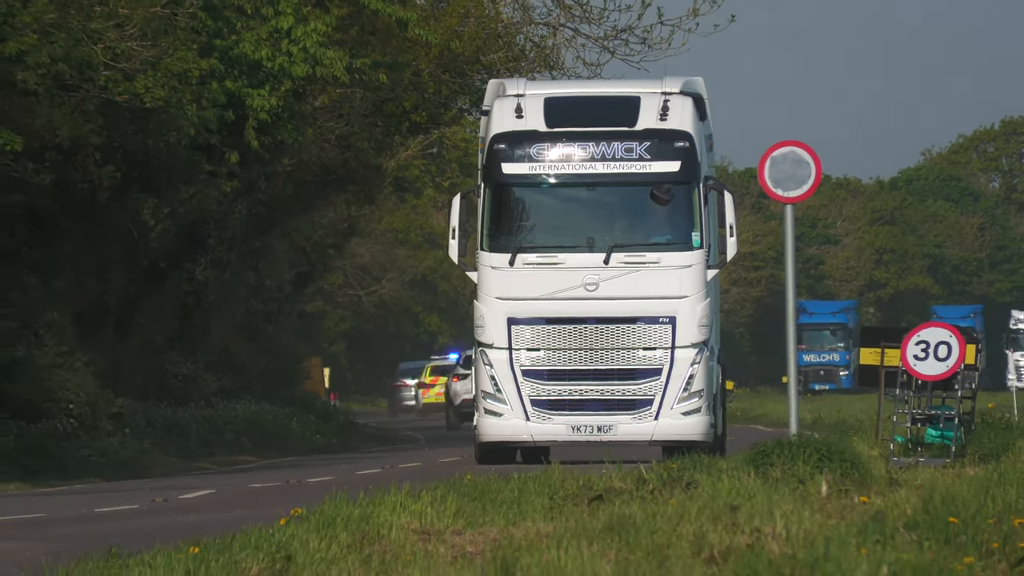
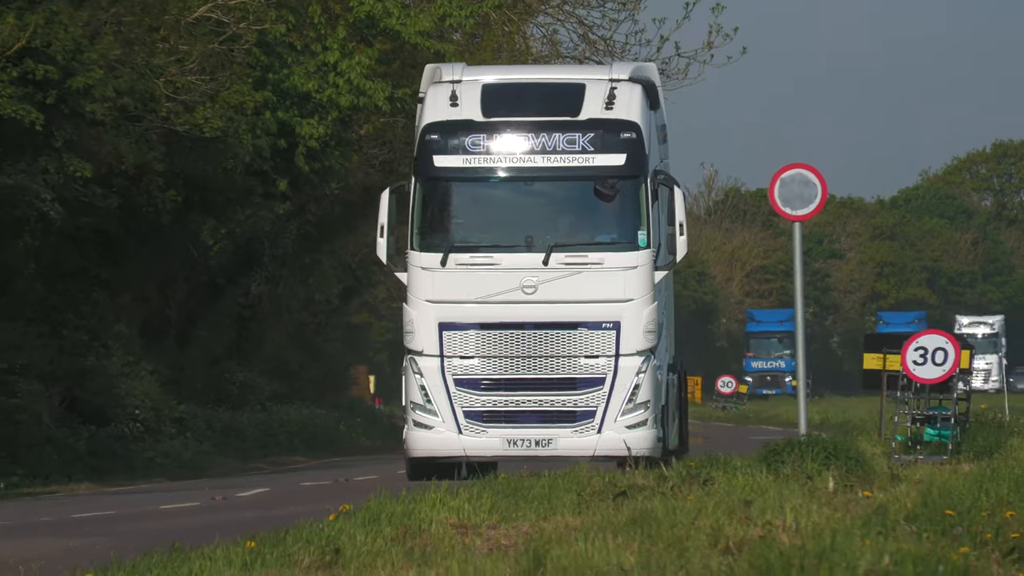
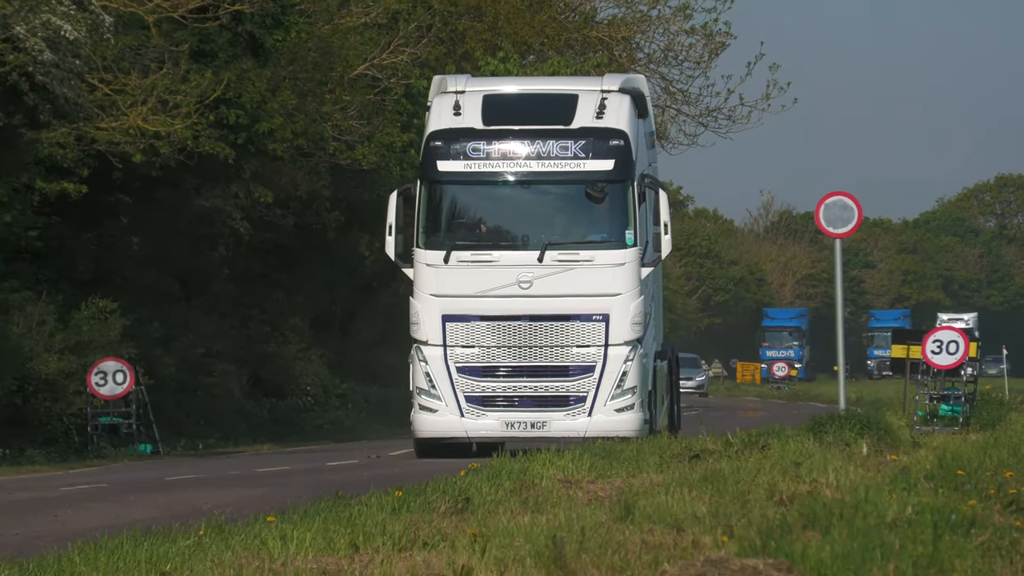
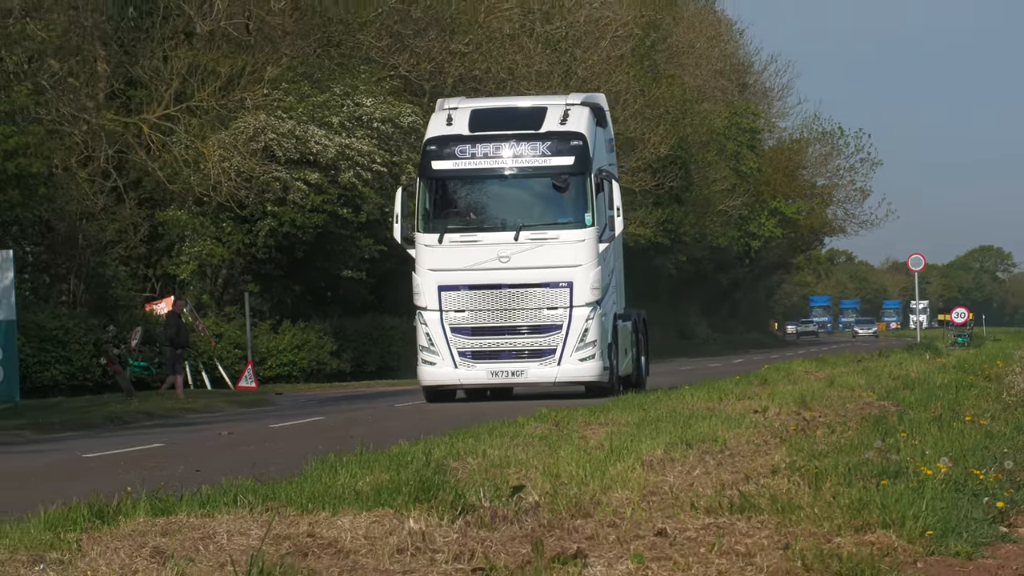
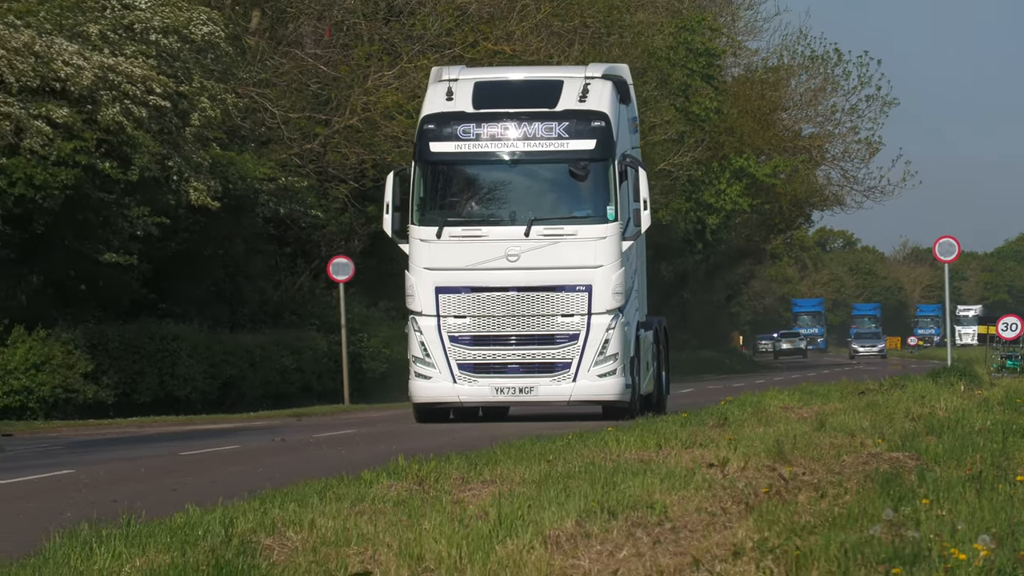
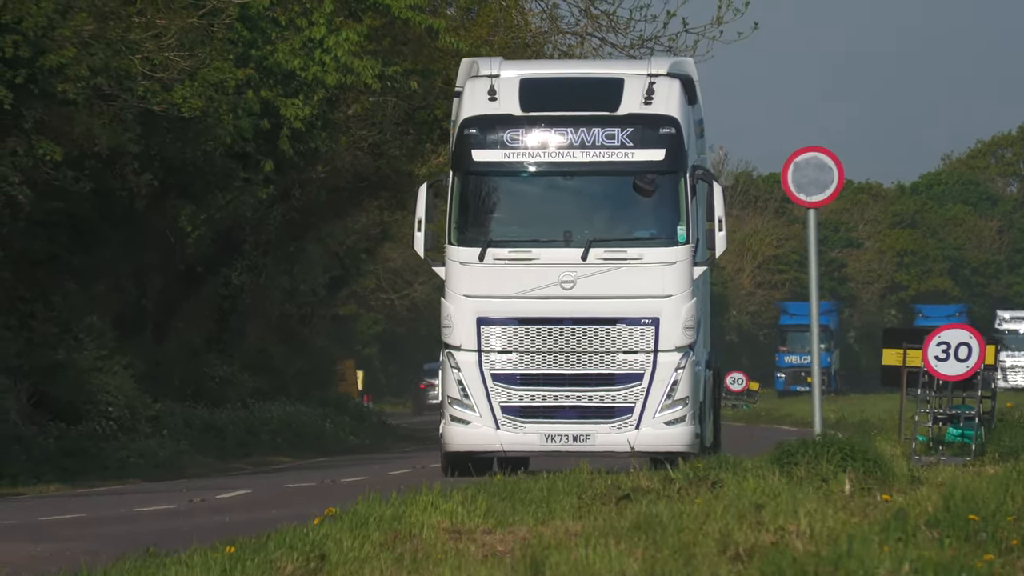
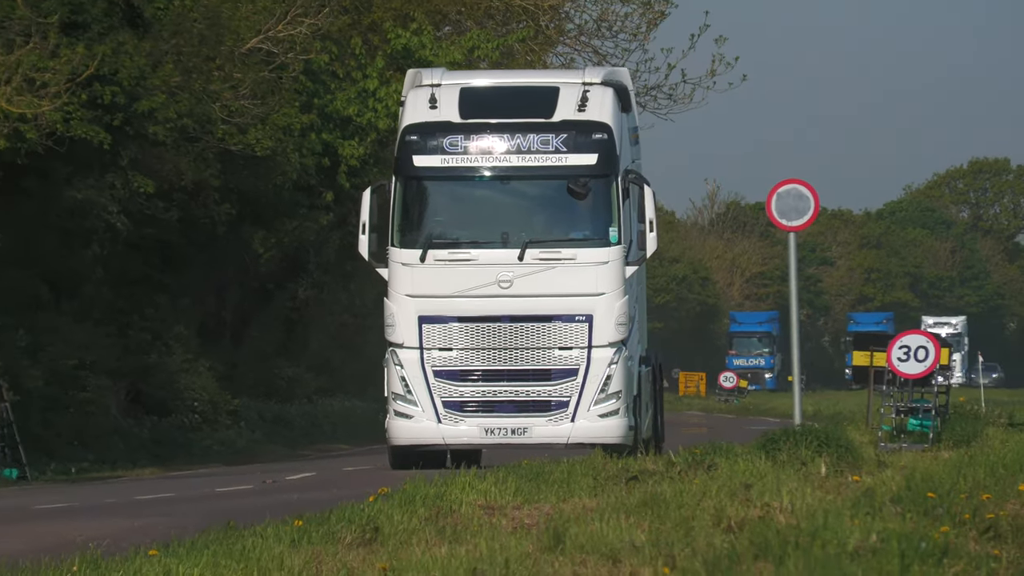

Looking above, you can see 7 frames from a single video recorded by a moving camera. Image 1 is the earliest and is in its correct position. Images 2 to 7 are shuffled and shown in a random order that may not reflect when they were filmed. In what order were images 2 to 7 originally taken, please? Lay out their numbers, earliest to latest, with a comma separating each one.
6, 2, 7, 3, 5, 4
